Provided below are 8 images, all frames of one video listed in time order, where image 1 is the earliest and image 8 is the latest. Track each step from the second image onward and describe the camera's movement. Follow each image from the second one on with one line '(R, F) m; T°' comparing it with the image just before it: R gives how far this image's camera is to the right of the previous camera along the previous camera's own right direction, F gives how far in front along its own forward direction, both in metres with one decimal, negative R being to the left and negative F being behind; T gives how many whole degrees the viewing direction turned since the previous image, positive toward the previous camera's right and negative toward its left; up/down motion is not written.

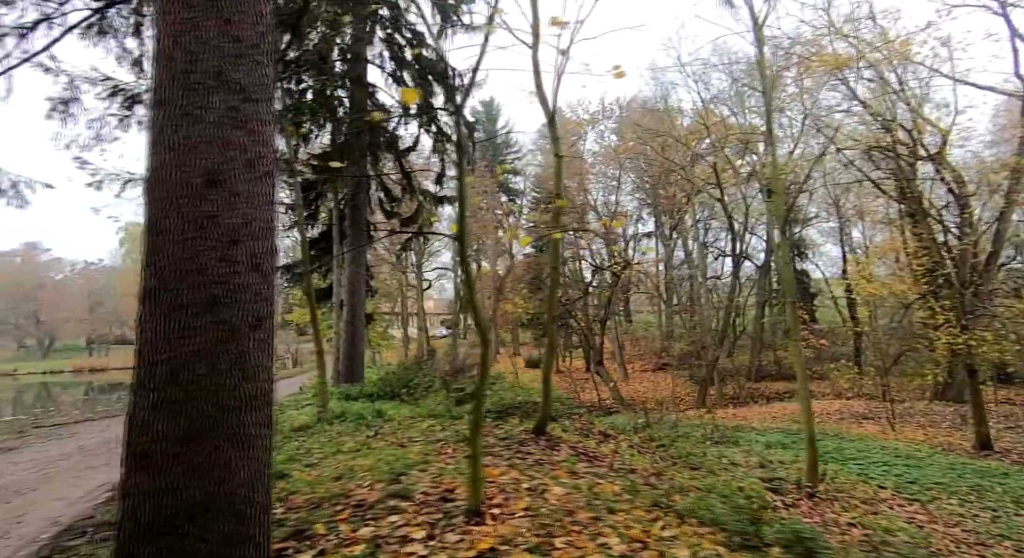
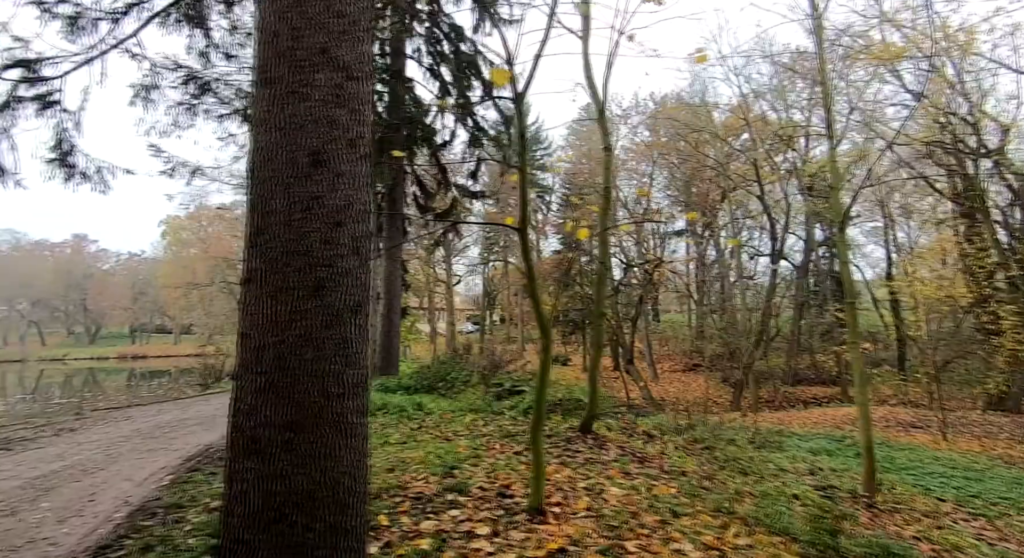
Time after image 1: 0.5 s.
(-0.2, +0.1) m; -3°
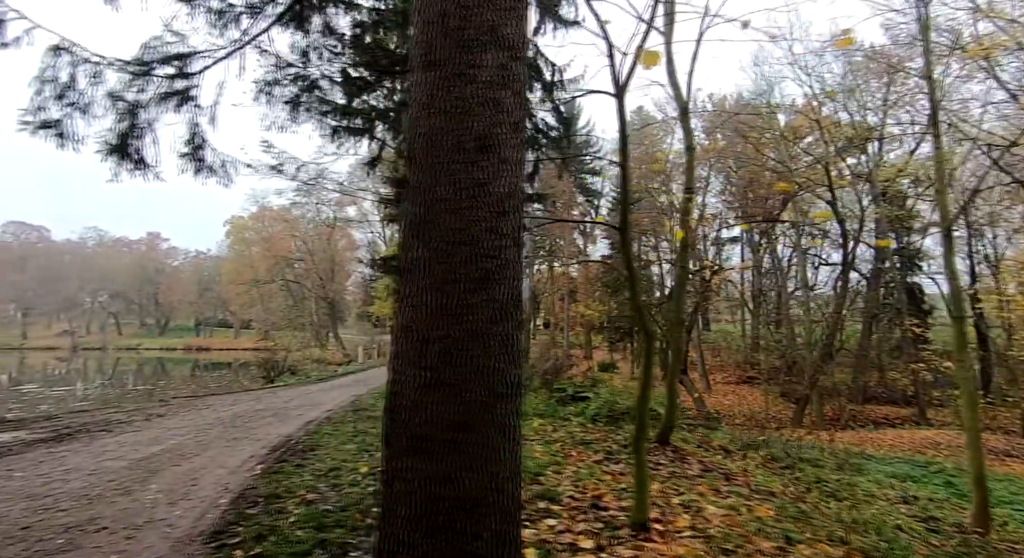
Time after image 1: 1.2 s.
(-0.4, +0.1) m; -5°
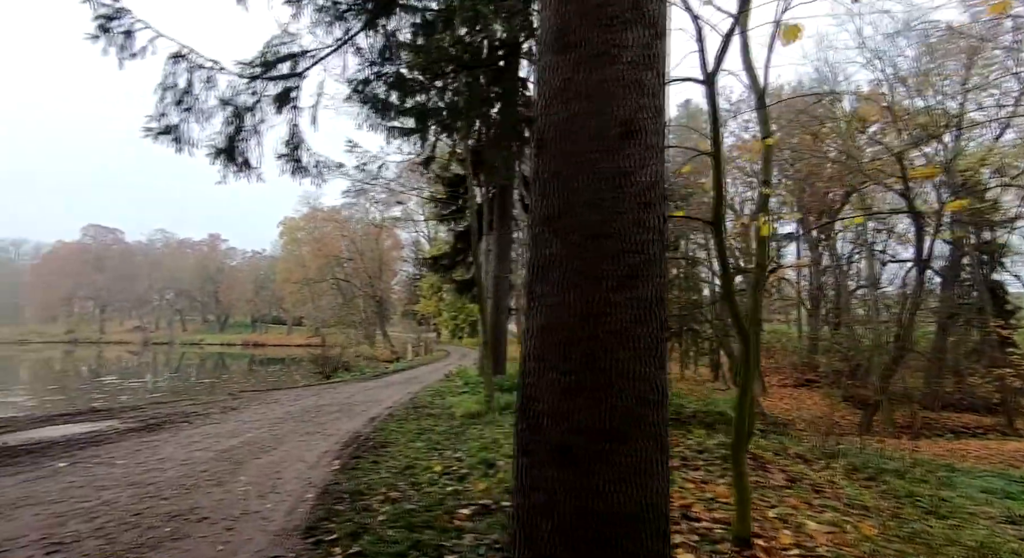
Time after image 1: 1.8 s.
(-0.3, +0.1) m; -5°
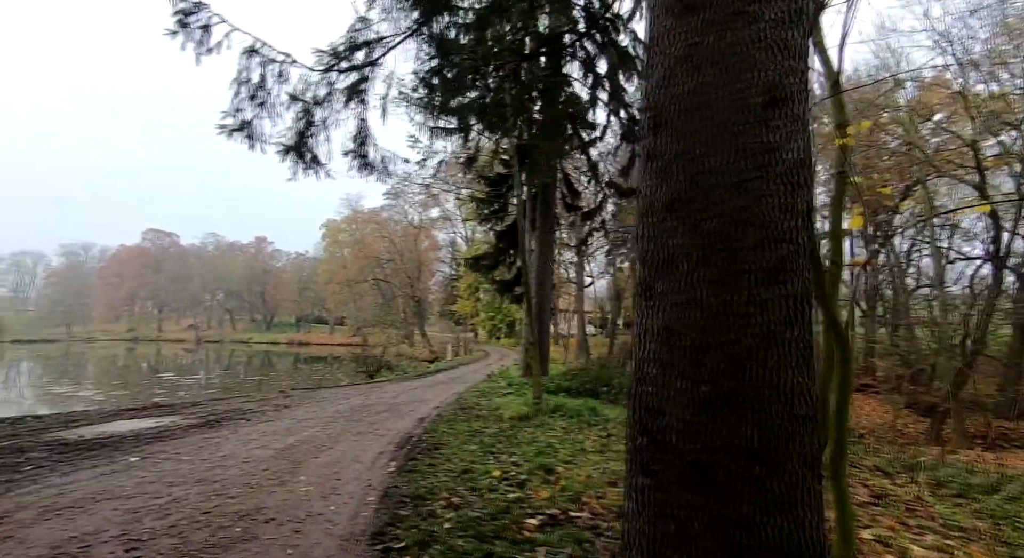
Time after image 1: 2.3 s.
(-0.2, +0.2) m; -4°
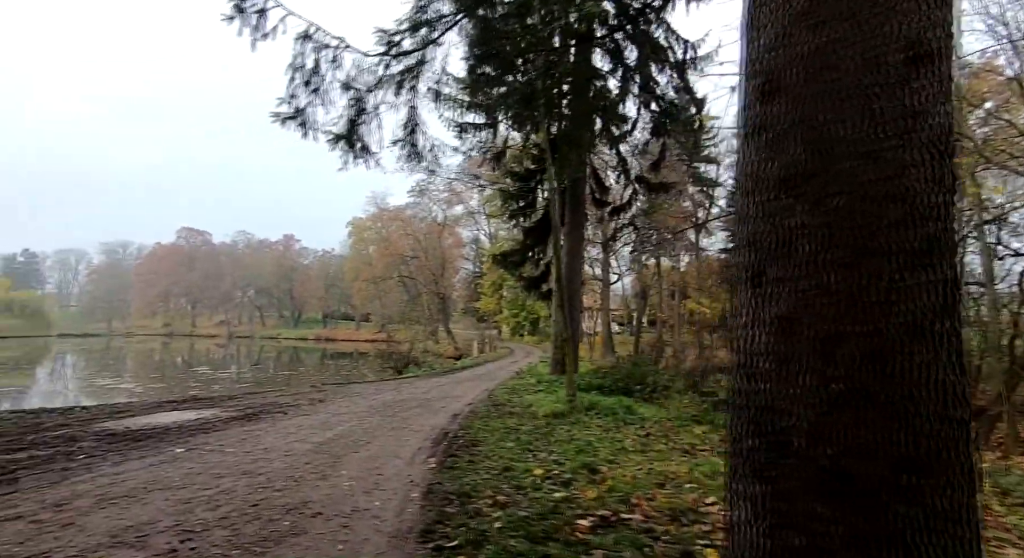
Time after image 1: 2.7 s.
(-0.2, +0.1) m; -3°
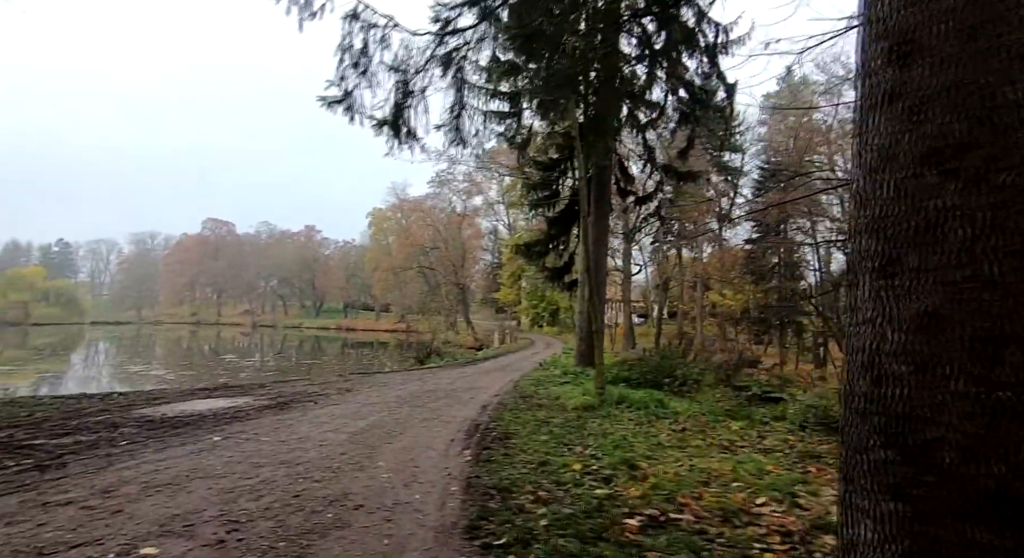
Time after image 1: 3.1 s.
(-0.2, +0.1) m; -2°
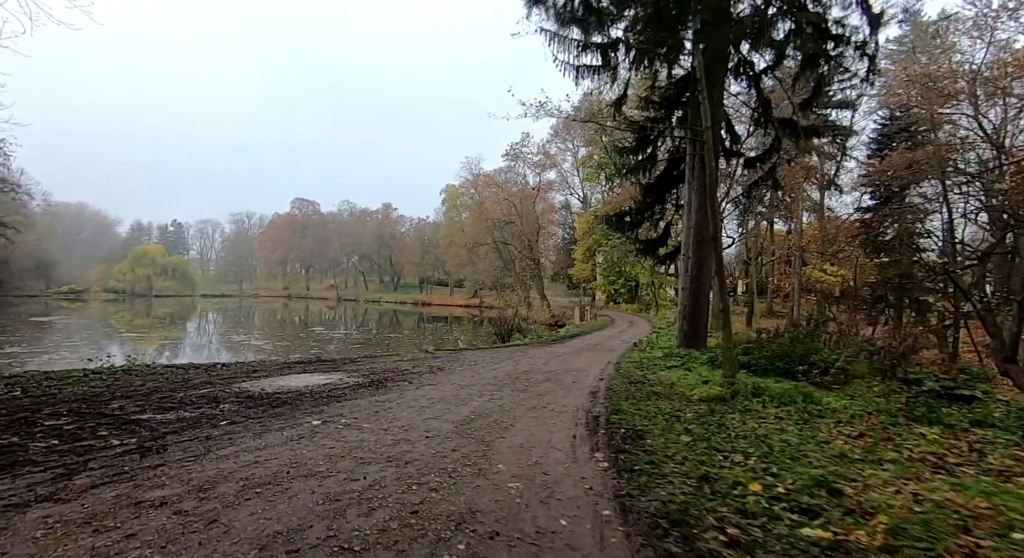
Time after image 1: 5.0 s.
(-0.6, +0.9) m; -8°
